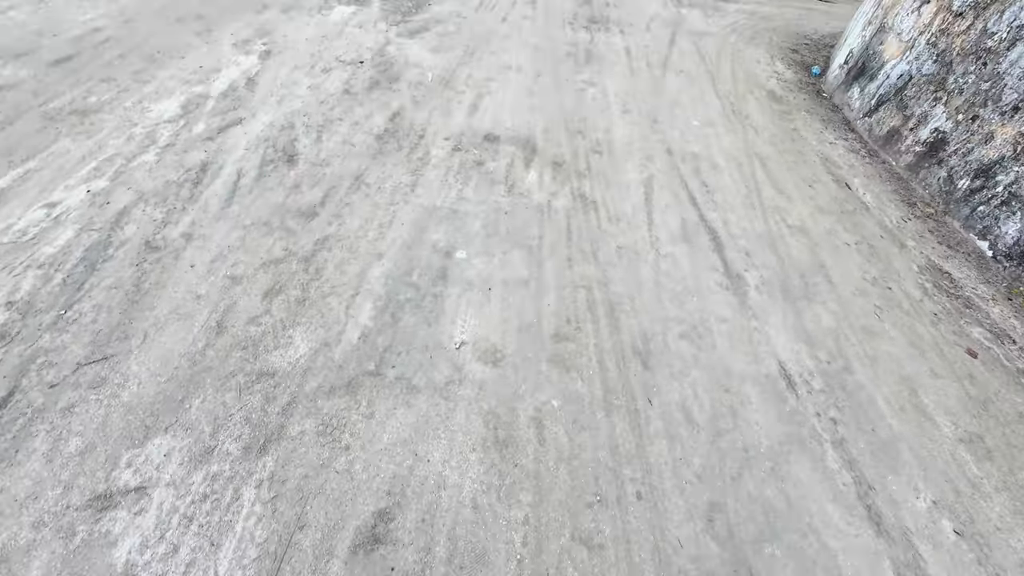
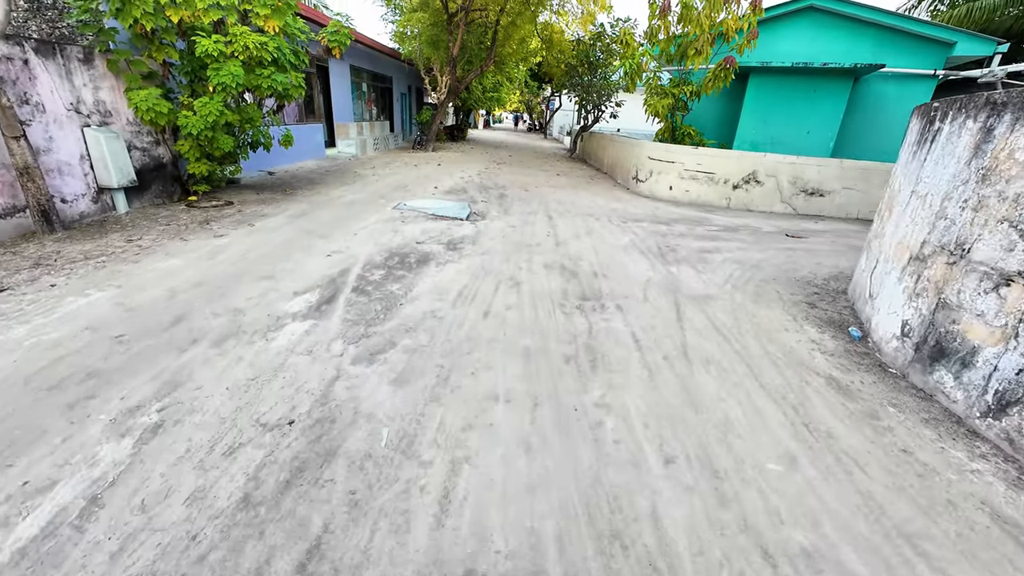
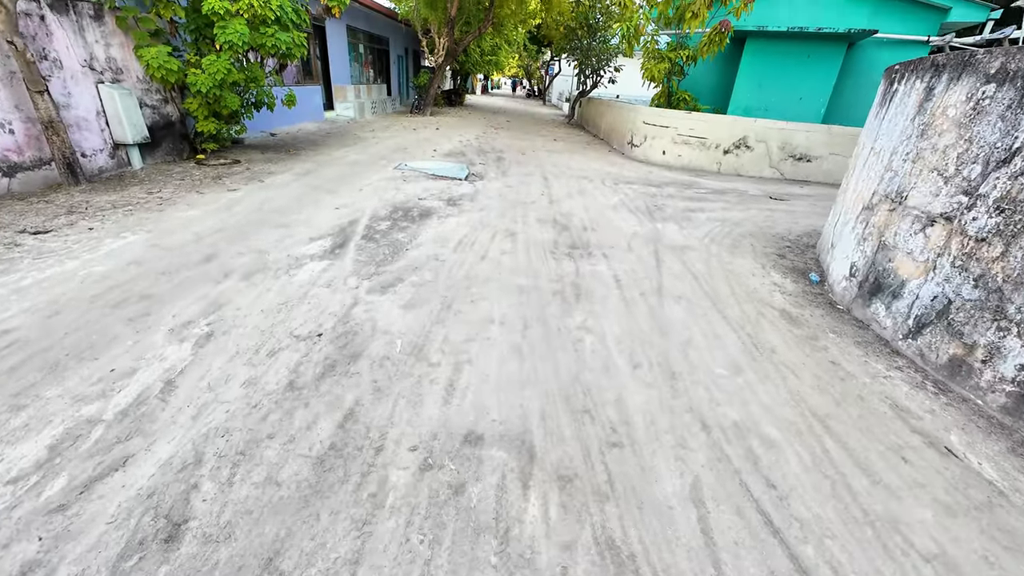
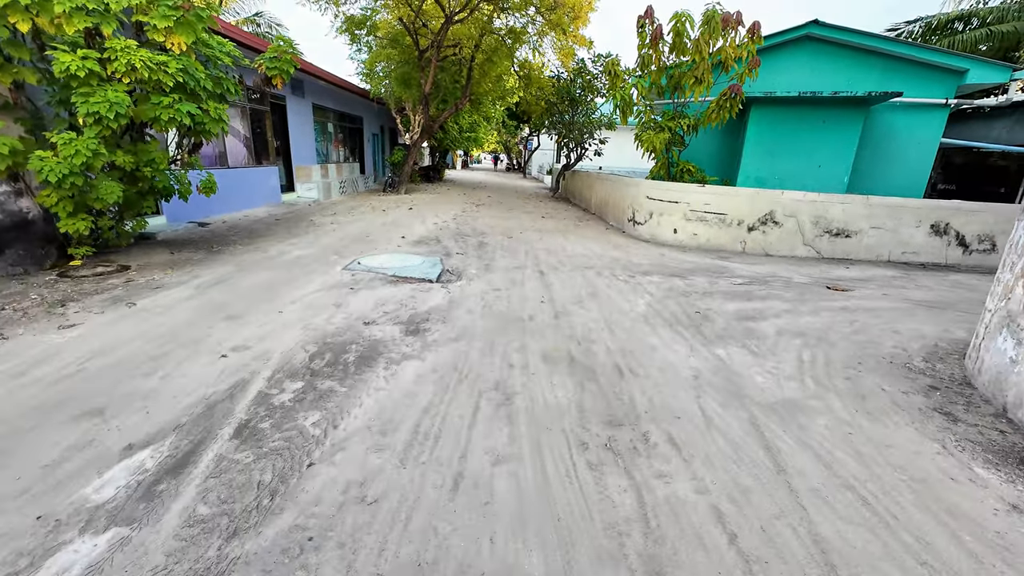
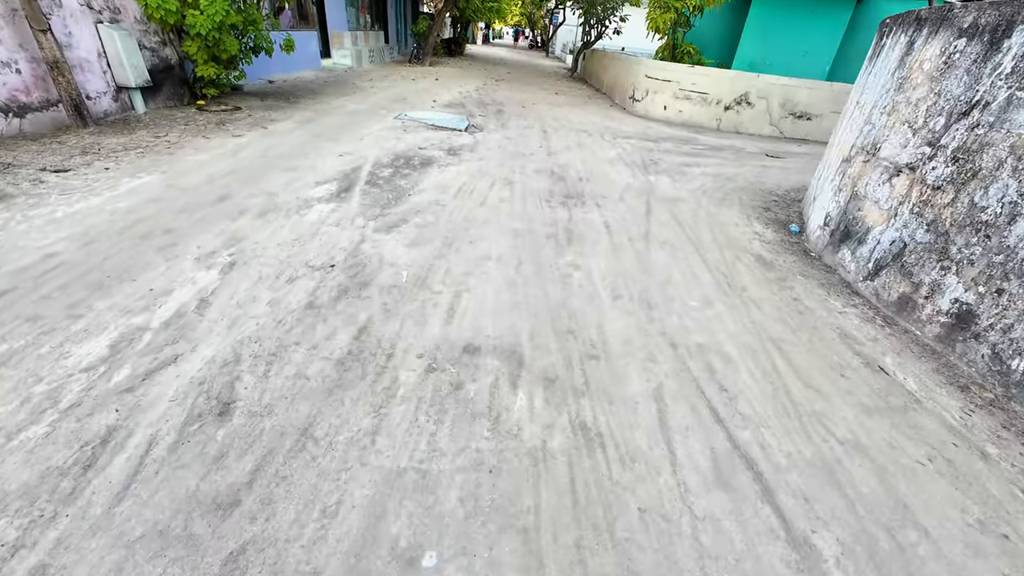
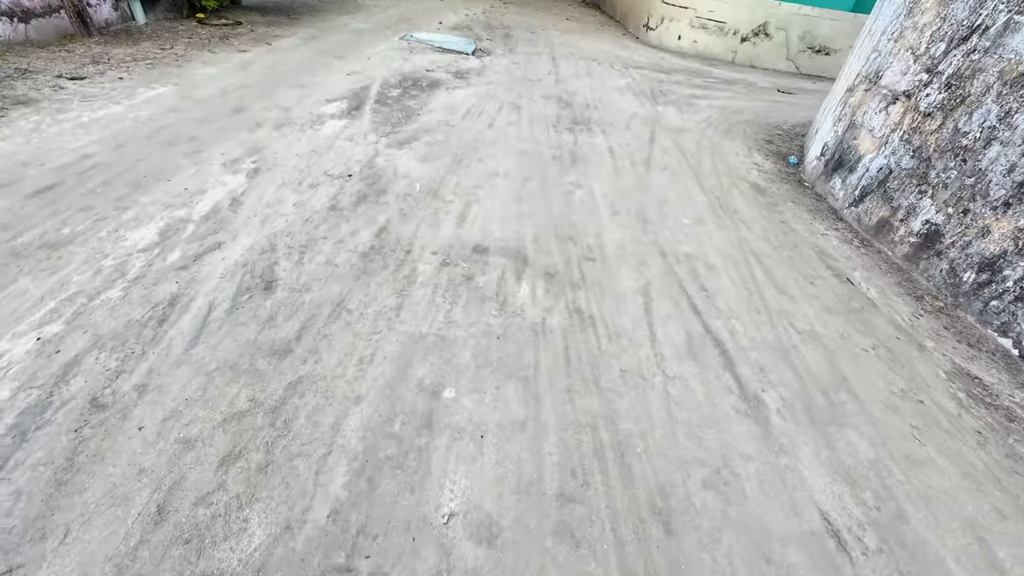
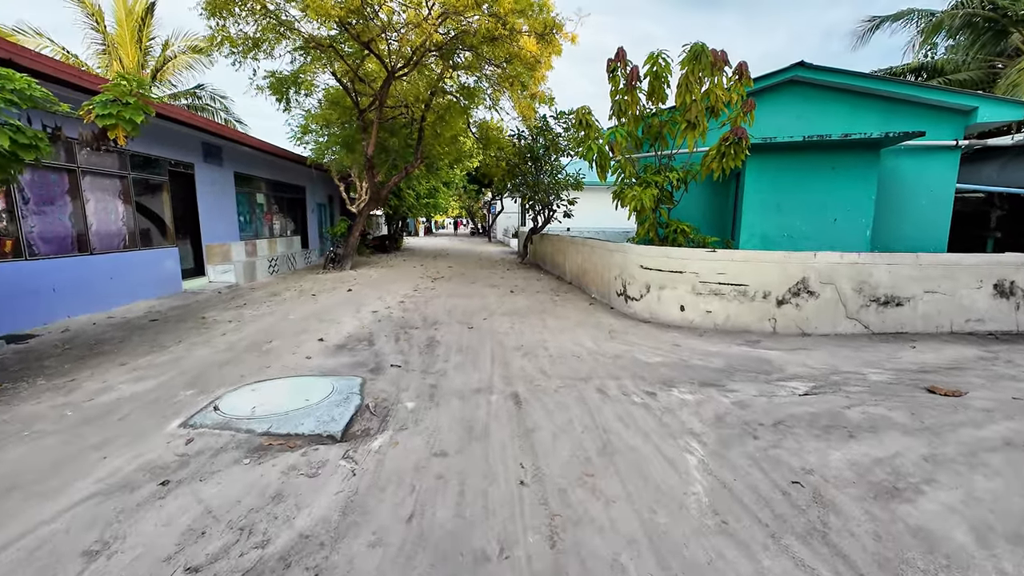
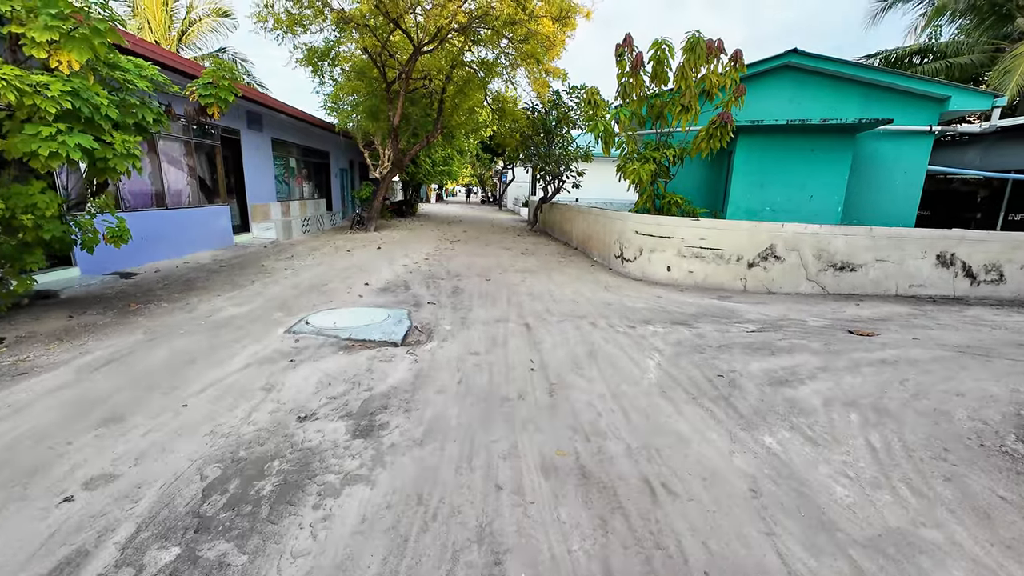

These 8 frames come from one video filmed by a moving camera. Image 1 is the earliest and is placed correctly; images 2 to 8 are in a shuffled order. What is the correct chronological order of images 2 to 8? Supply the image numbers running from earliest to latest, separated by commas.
6, 5, 3, 2, 4, 8, 7
